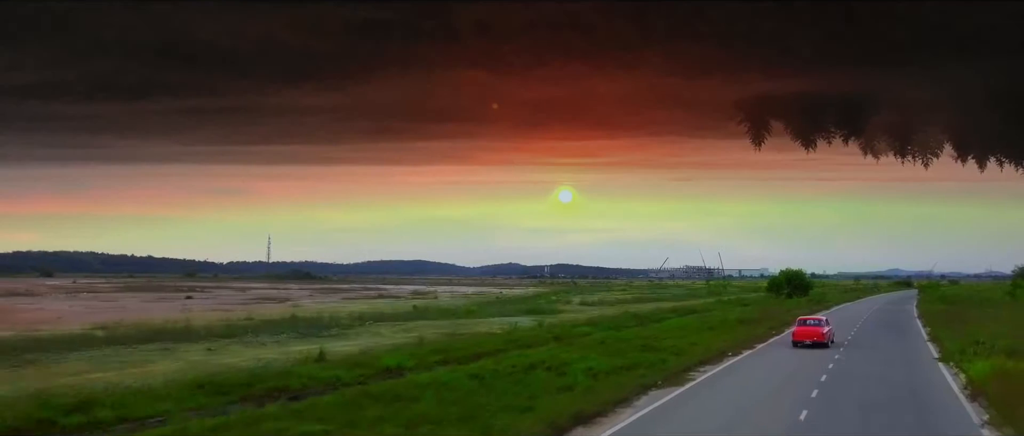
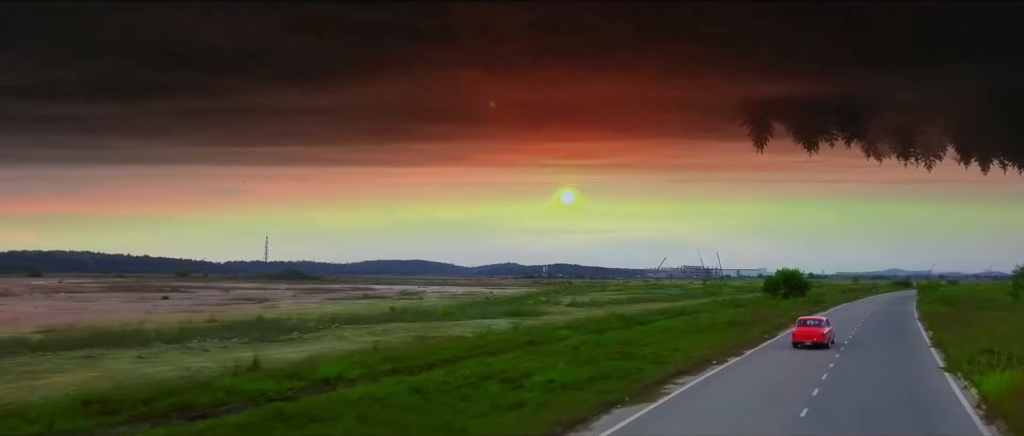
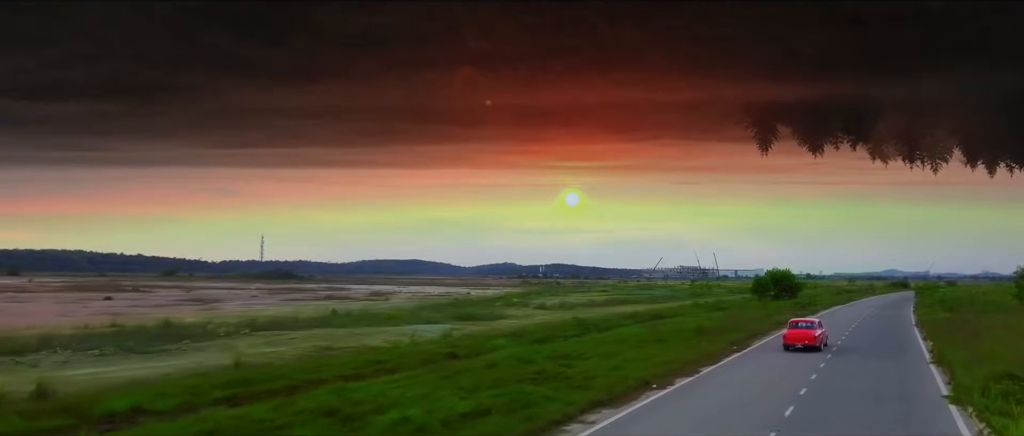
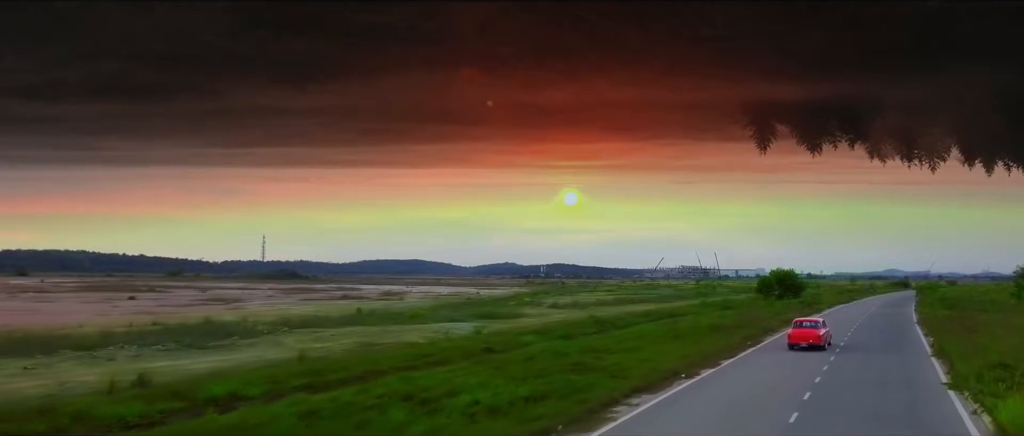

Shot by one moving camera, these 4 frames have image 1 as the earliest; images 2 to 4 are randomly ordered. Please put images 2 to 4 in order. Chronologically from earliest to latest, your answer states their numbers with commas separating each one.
2, 4, 3
